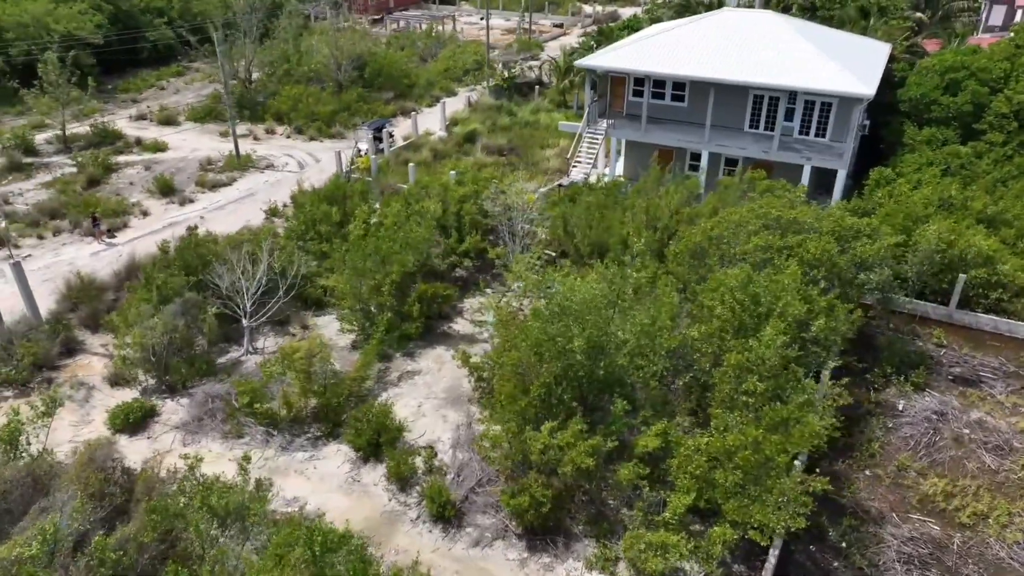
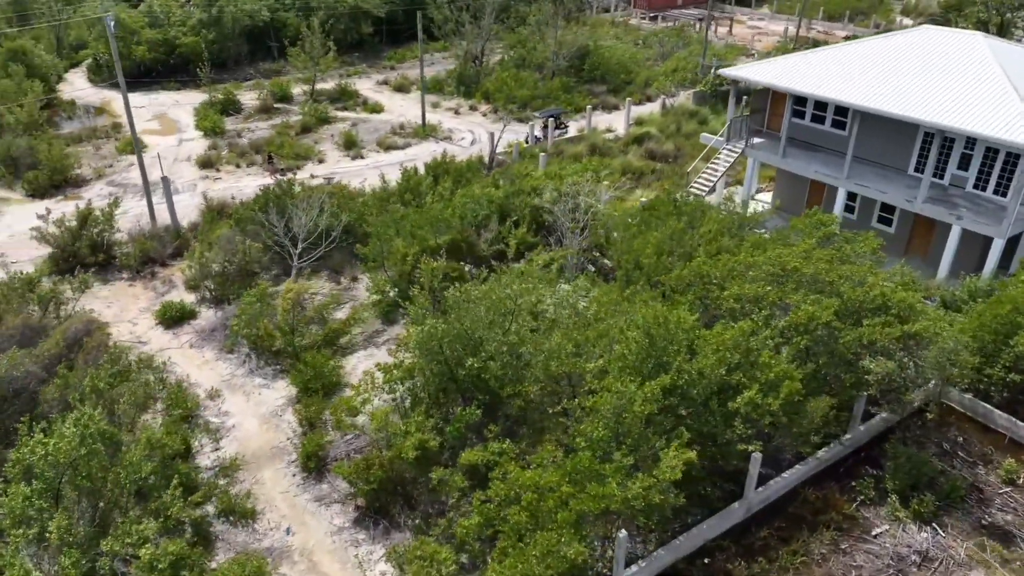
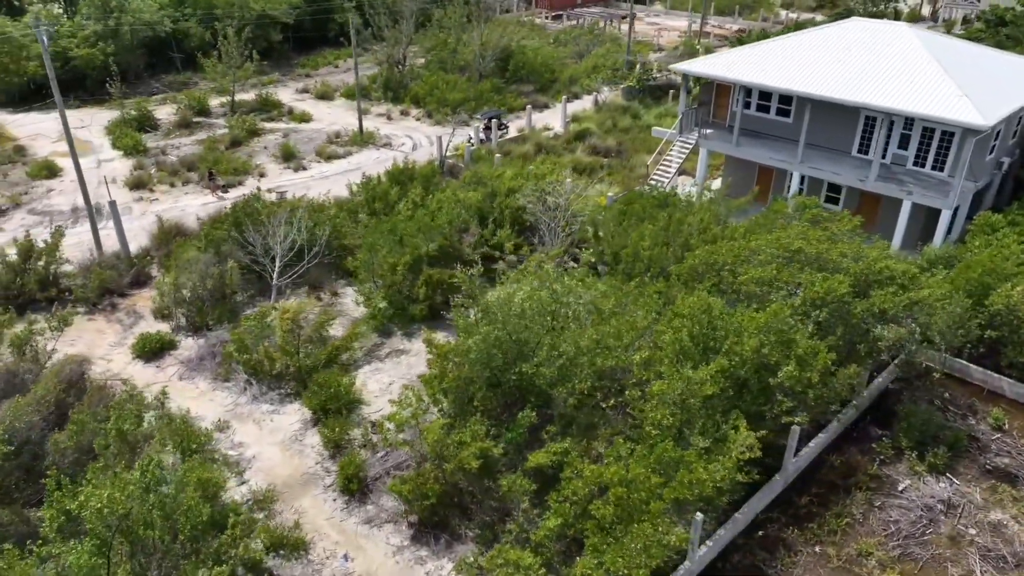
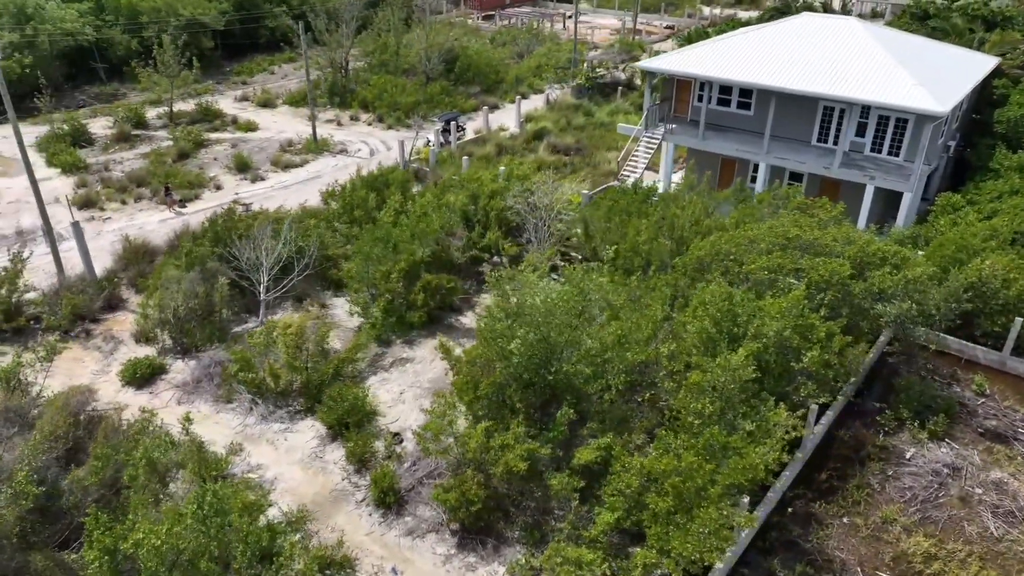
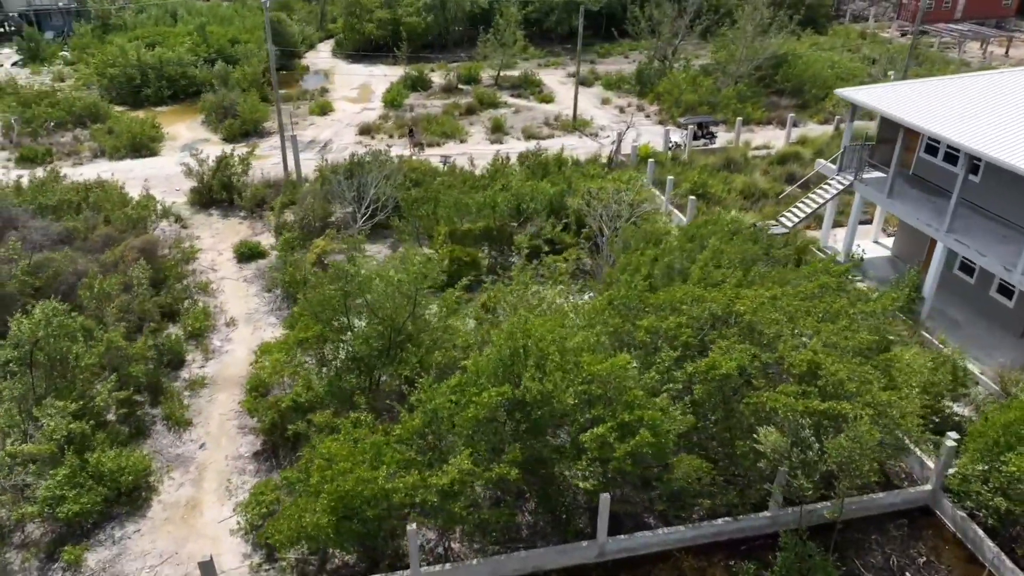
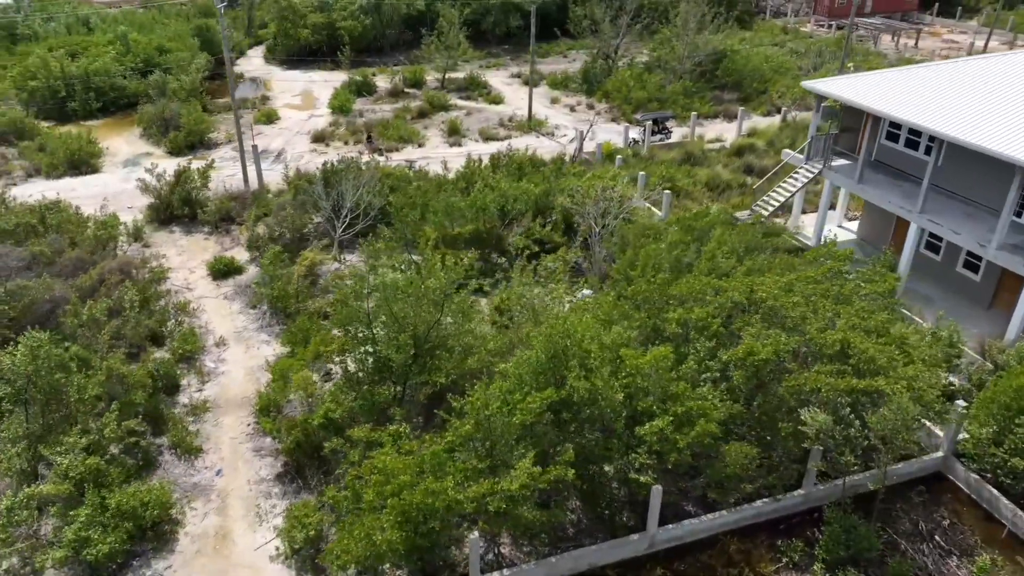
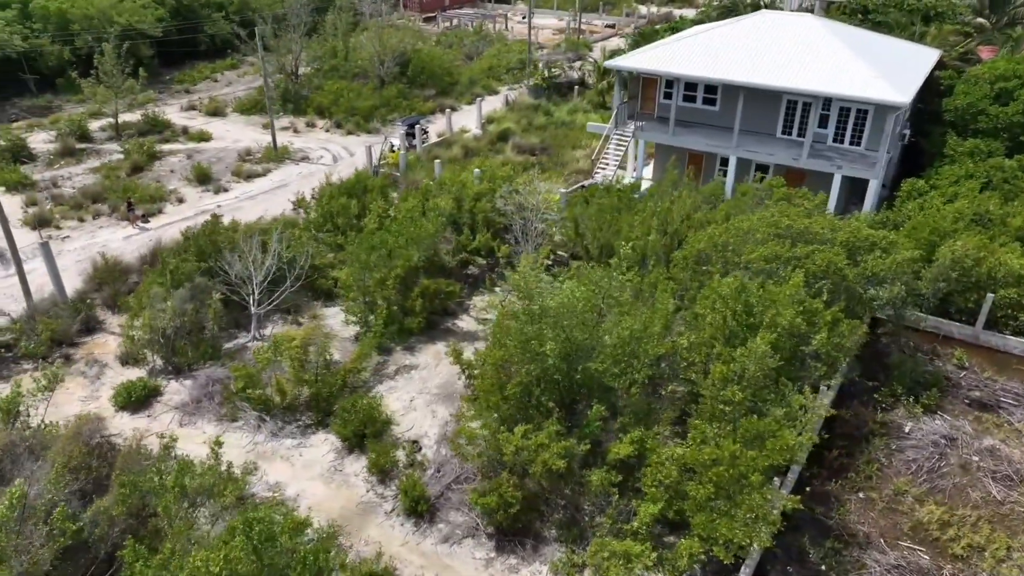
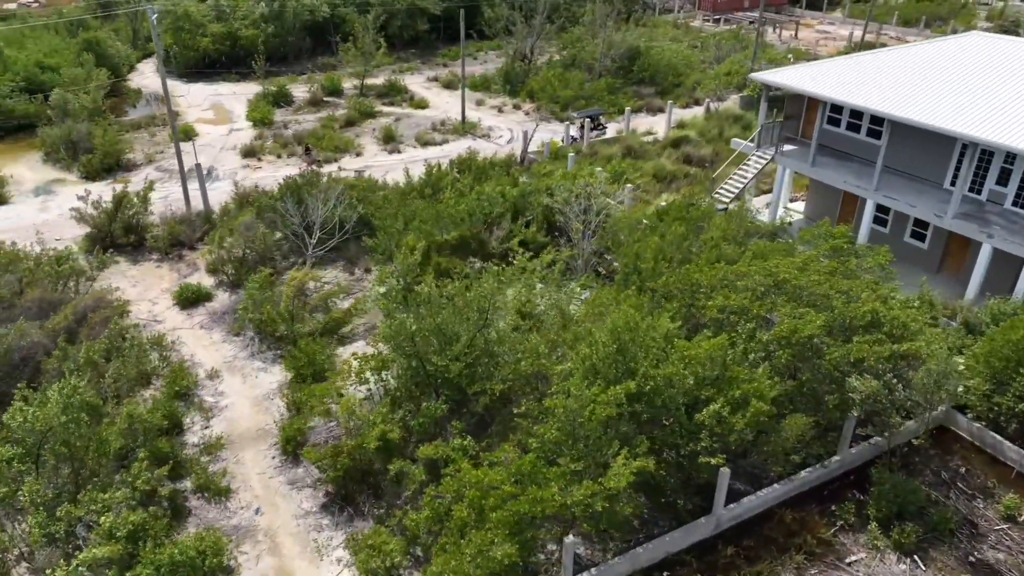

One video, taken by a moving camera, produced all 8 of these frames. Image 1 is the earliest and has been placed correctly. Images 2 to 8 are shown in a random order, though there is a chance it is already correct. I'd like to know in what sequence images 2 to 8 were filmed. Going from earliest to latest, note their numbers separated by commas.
7, 4, 3, 2, 8, 6, 5
